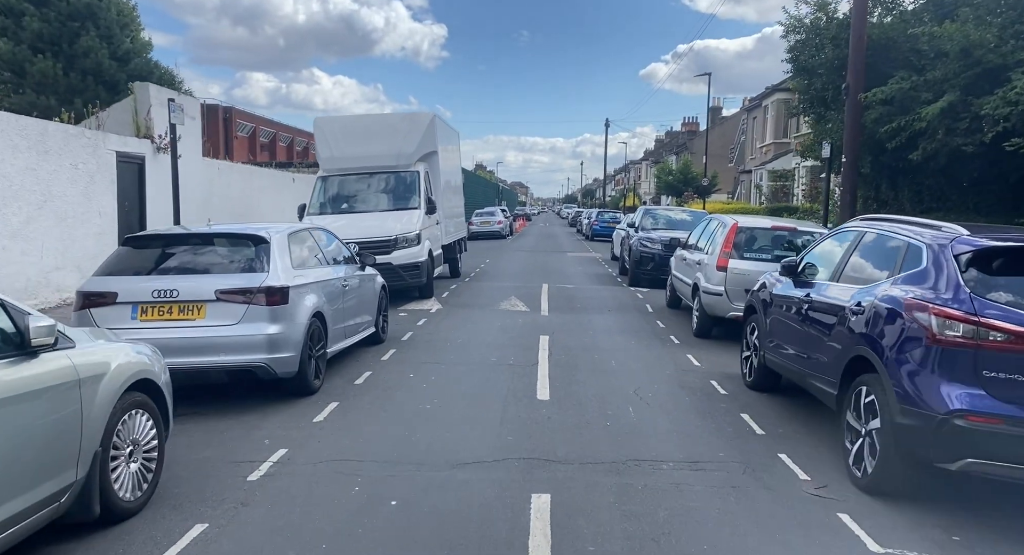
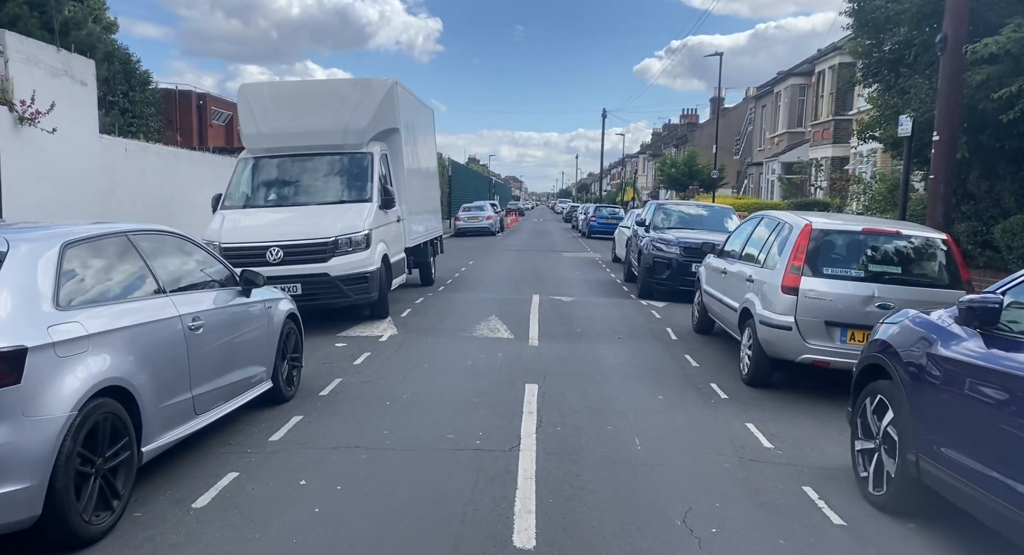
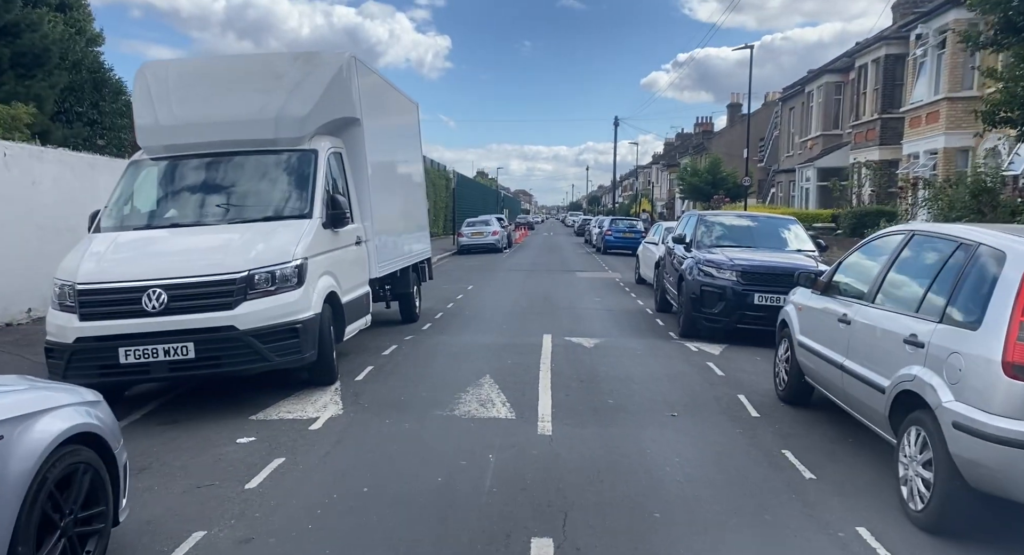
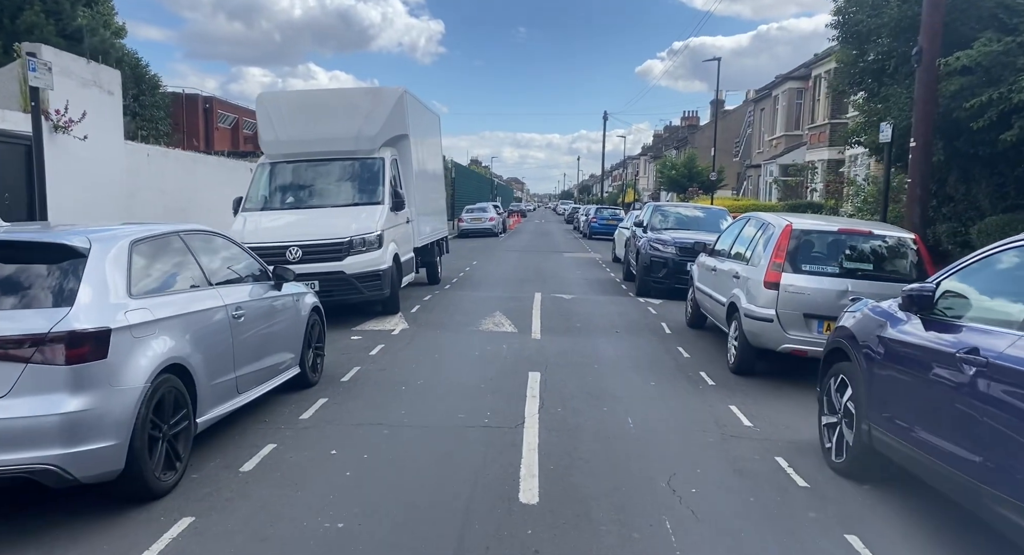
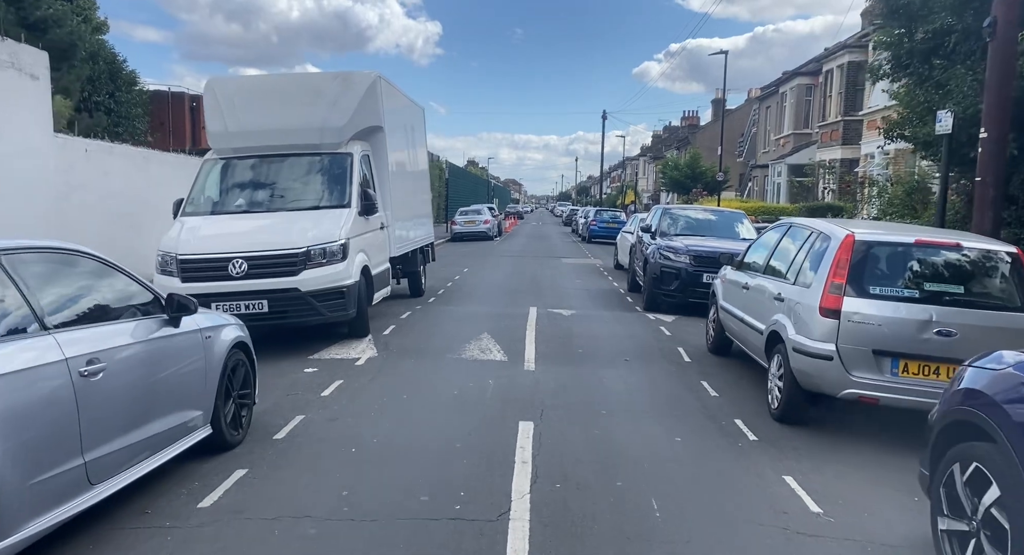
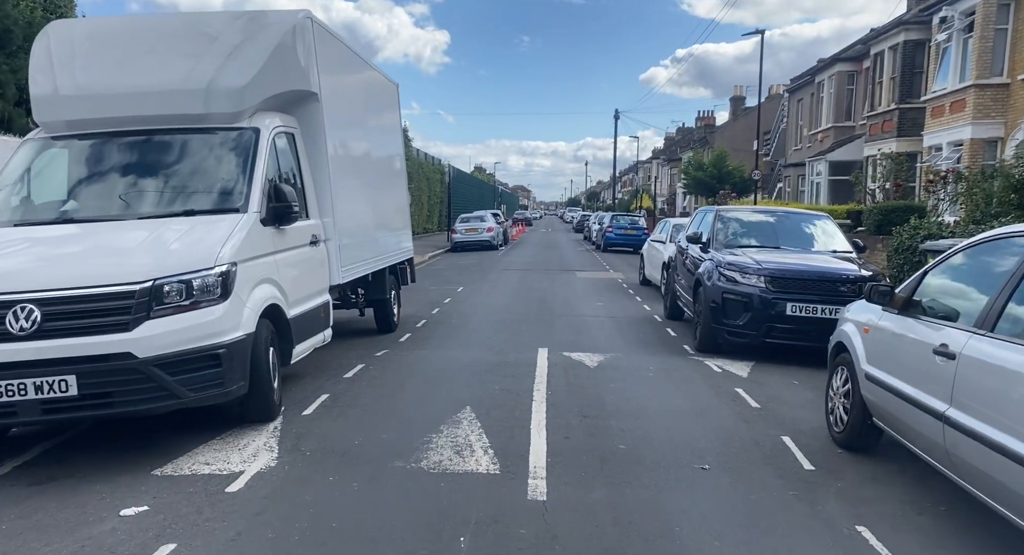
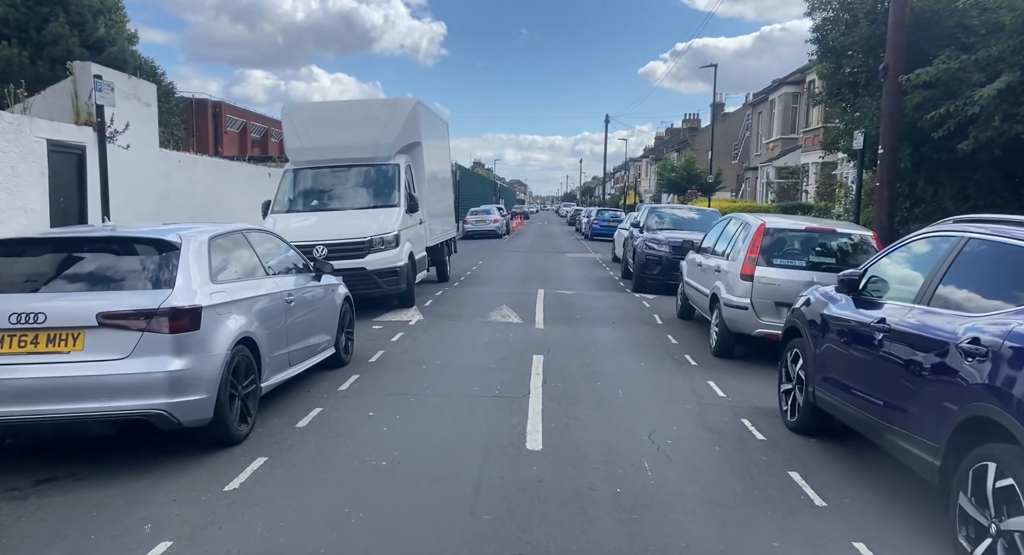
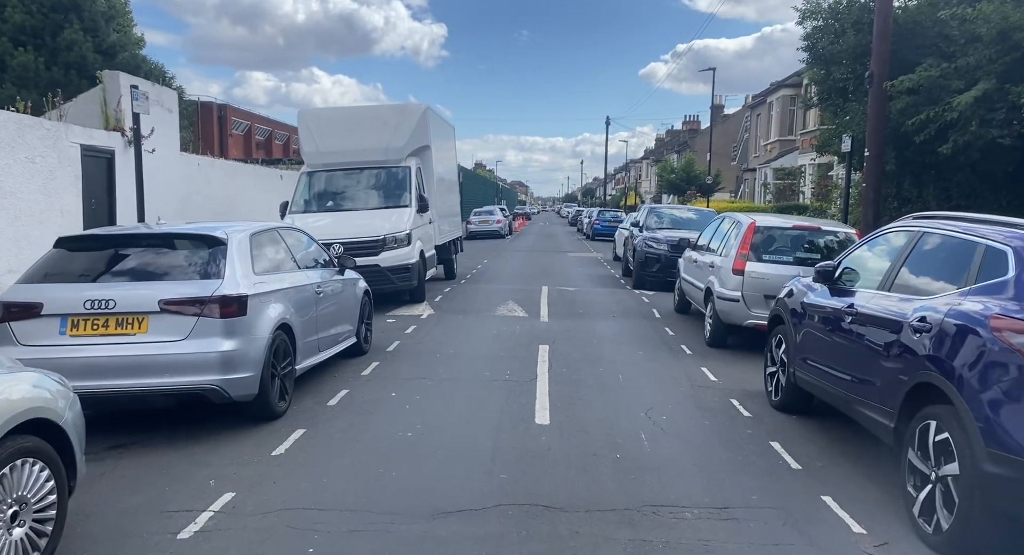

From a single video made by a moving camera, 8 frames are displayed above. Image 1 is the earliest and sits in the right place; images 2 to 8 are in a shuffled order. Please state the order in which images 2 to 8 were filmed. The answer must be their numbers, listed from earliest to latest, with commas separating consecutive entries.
8, 7, 4, 2, 5, 3, 6
